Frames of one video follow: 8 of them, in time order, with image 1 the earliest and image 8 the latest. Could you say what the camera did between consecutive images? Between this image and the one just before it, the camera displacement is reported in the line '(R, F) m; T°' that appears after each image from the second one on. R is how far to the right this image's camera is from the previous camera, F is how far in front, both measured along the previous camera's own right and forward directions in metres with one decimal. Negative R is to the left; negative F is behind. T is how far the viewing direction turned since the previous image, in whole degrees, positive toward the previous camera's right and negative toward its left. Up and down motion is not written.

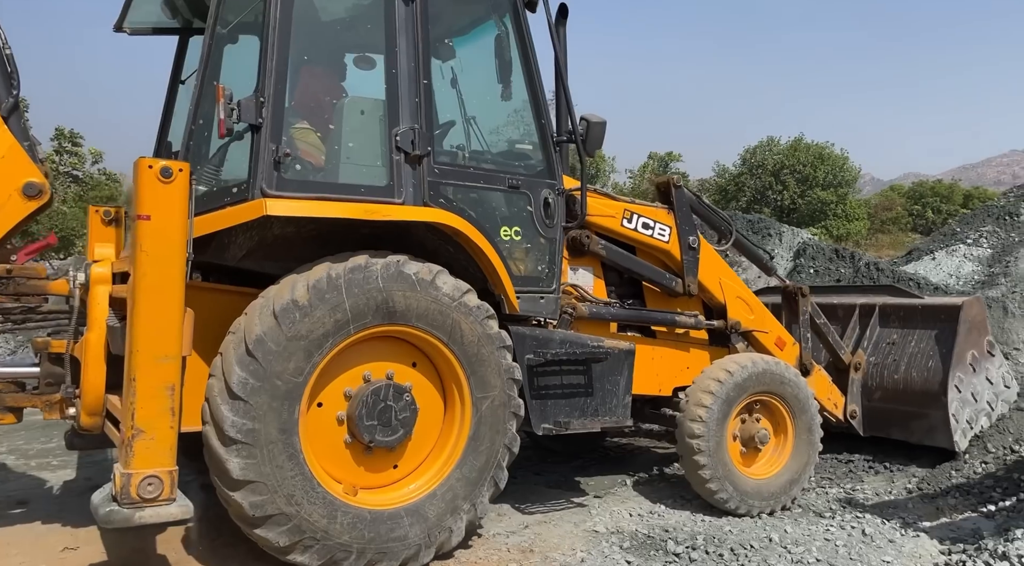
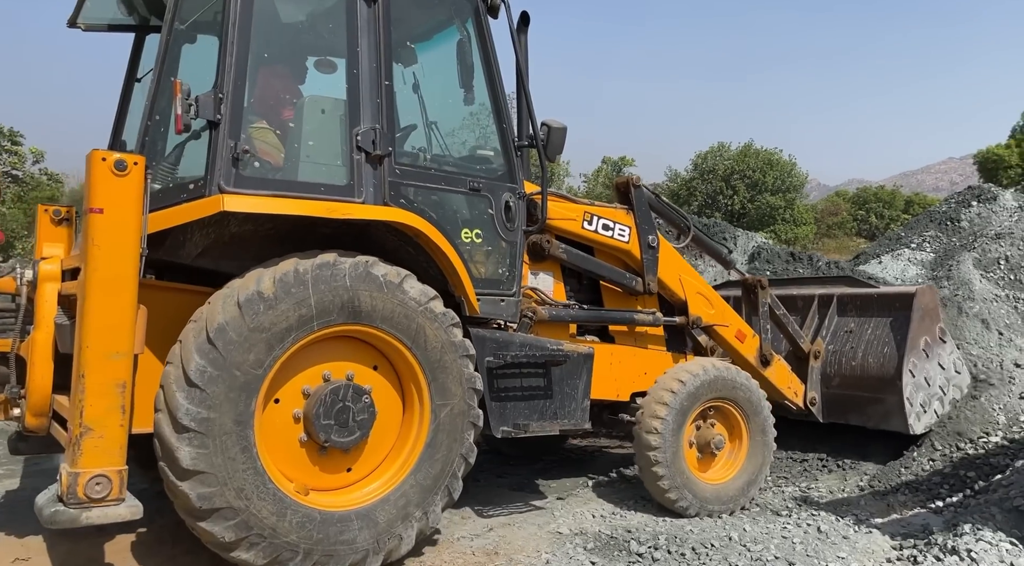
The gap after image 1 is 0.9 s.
(0.0, 0.0) m; +3°
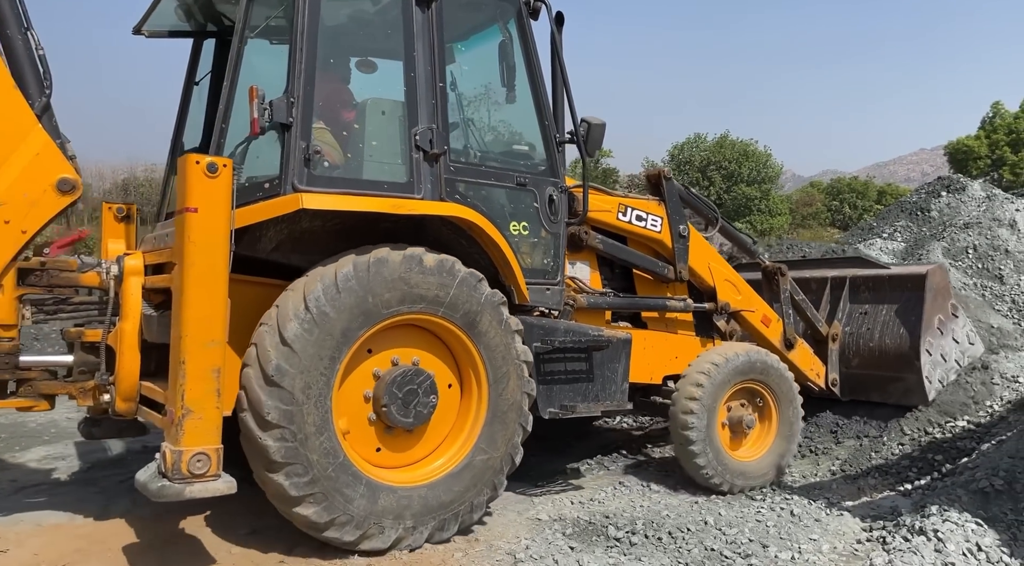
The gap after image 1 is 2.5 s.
(-0.4, -0.2) m; +2°
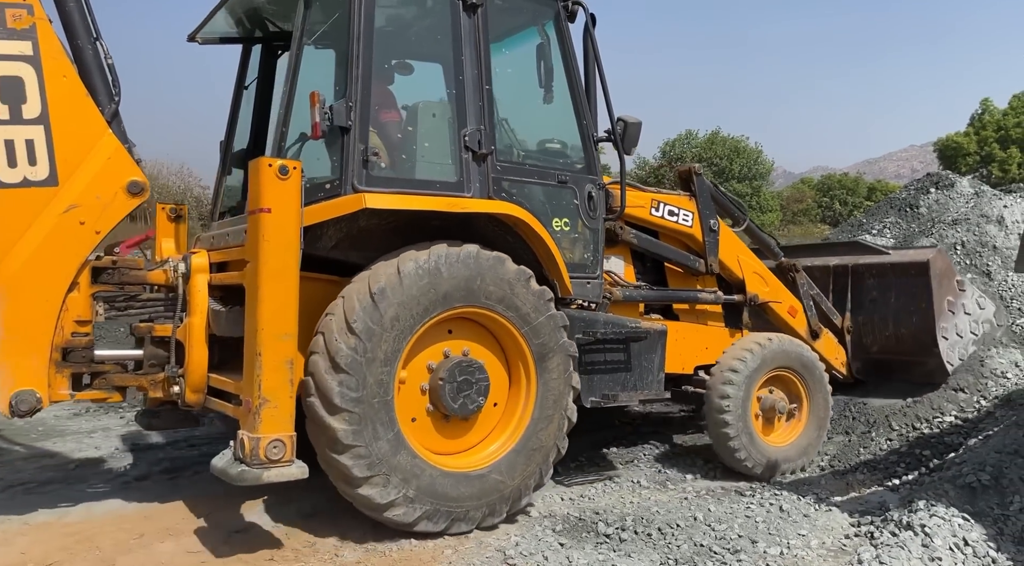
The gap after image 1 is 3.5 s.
(-0.3, -0.1) m; +1°
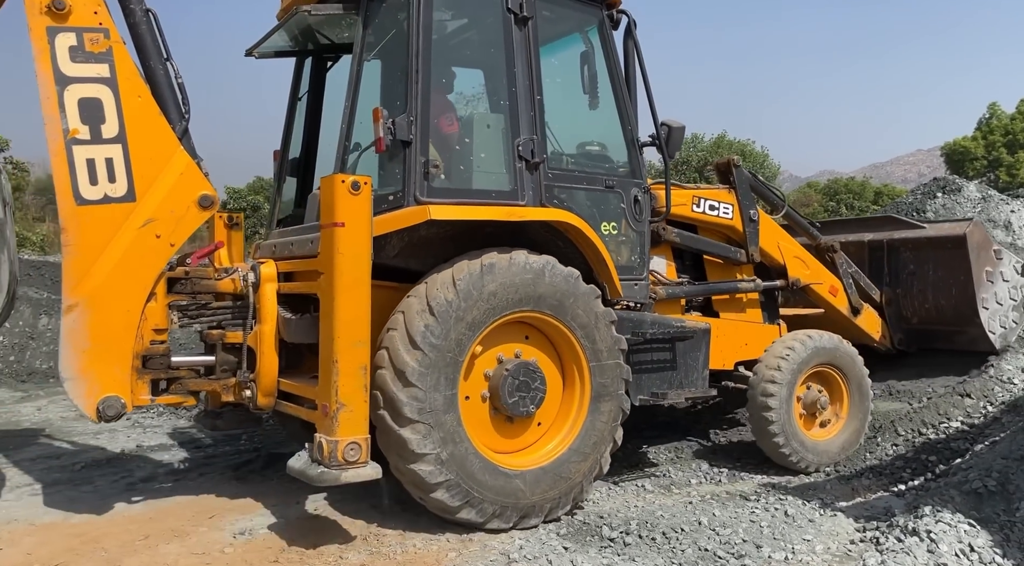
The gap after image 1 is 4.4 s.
(-0.2, -0.1) m; 0°
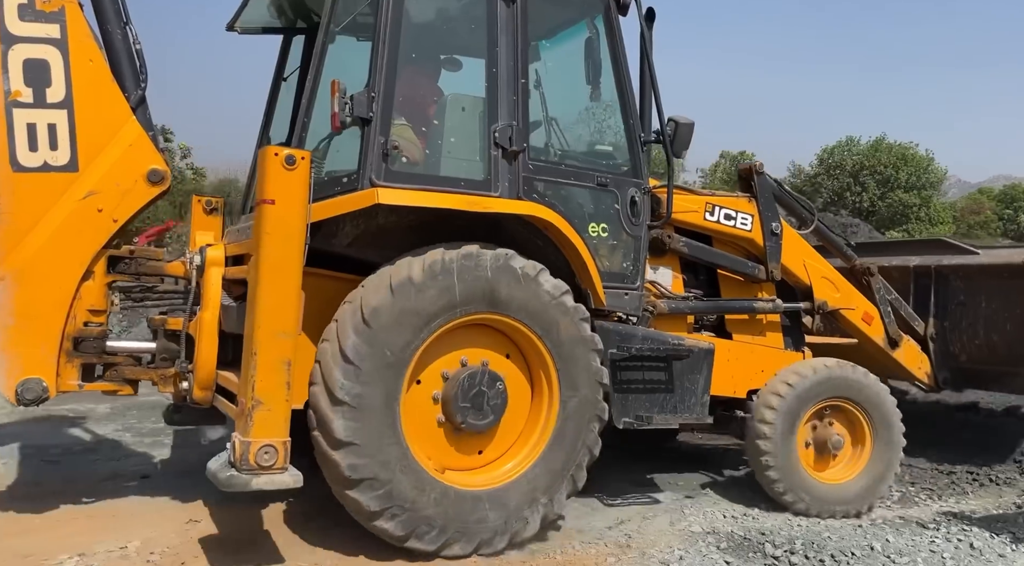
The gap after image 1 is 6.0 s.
(+0.8, +0.4) m; -11°
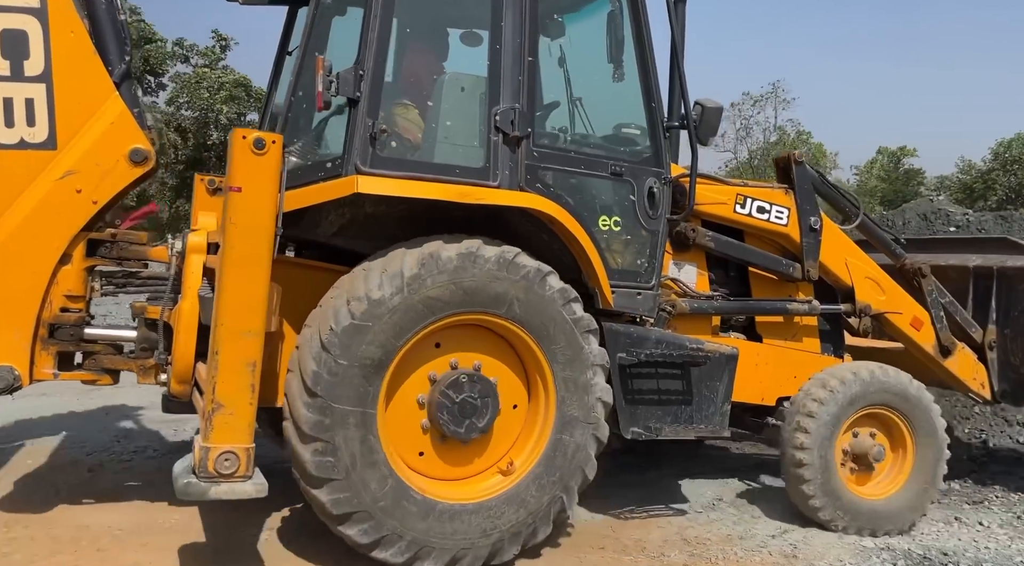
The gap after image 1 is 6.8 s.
(+0.1, +0.3) m; -2°
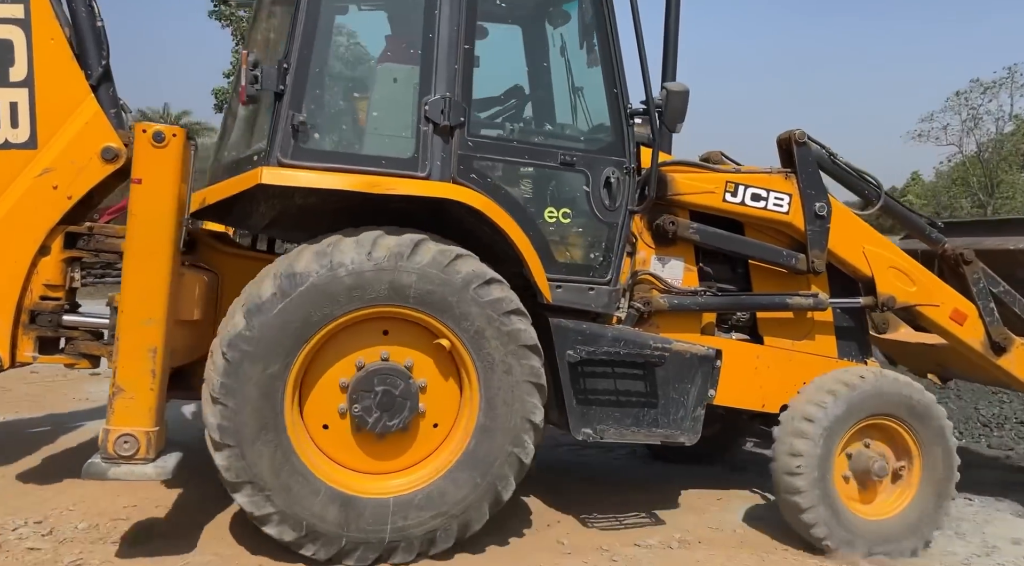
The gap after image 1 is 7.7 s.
(+0.9, +0.2) m; -11°
